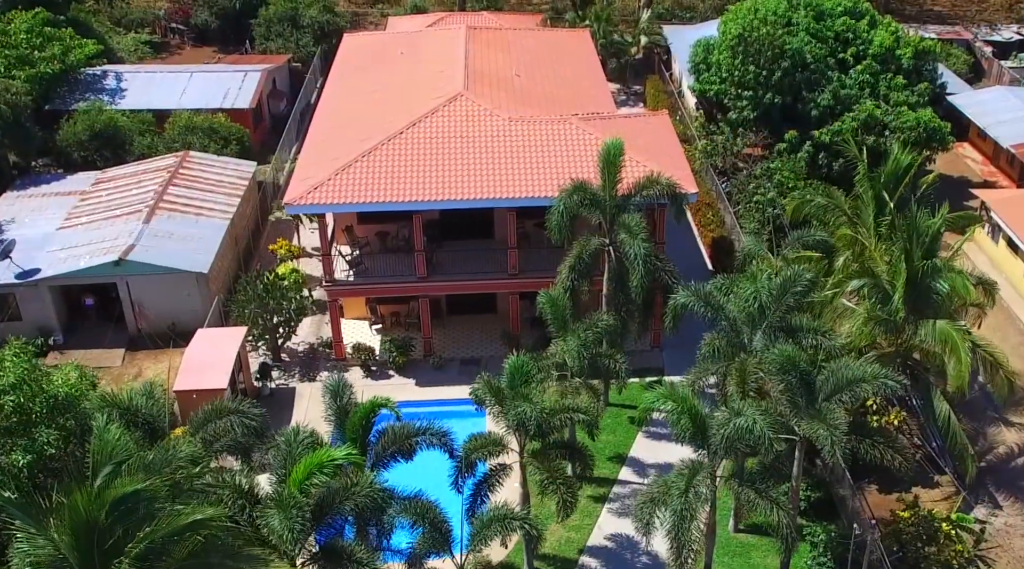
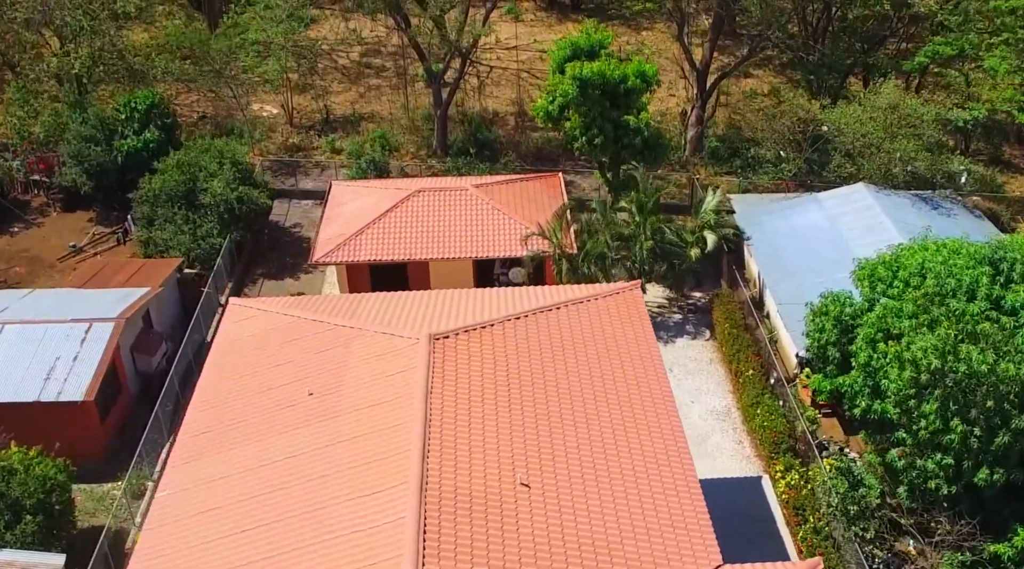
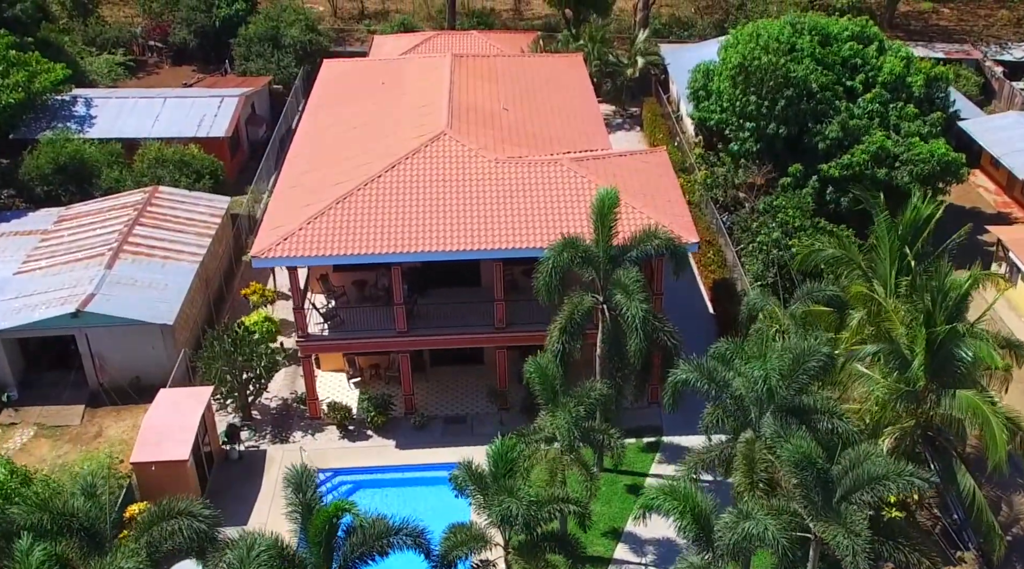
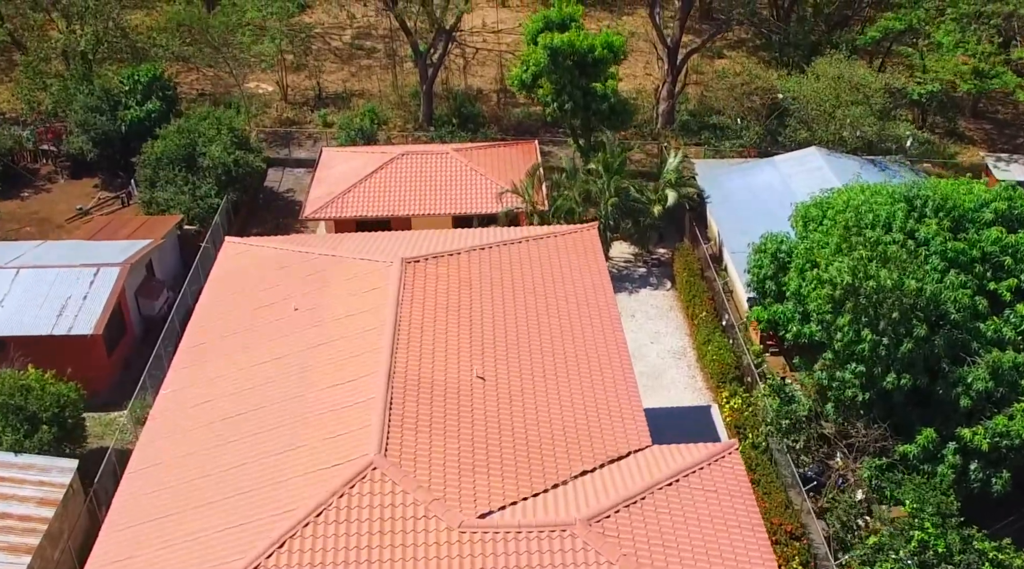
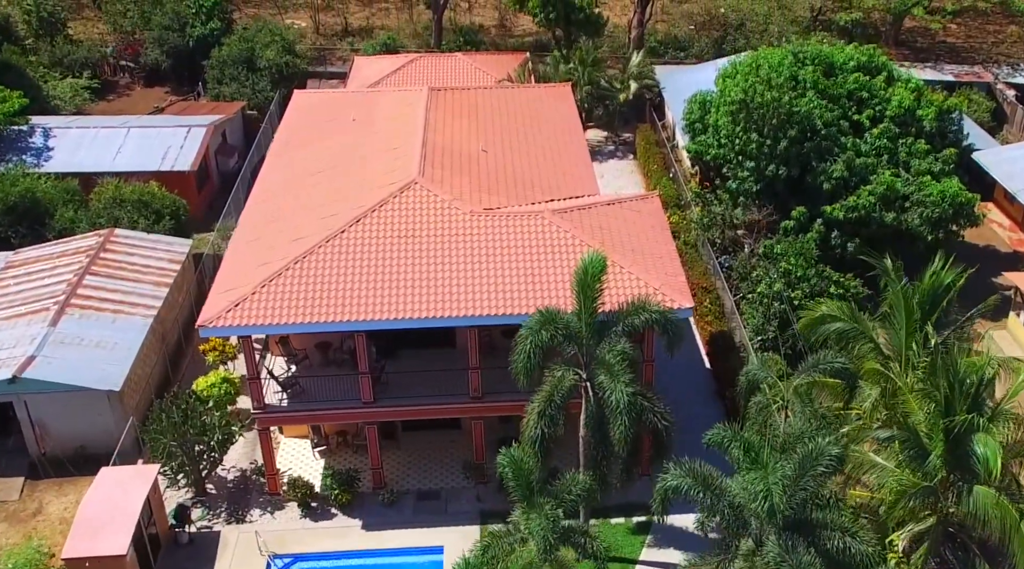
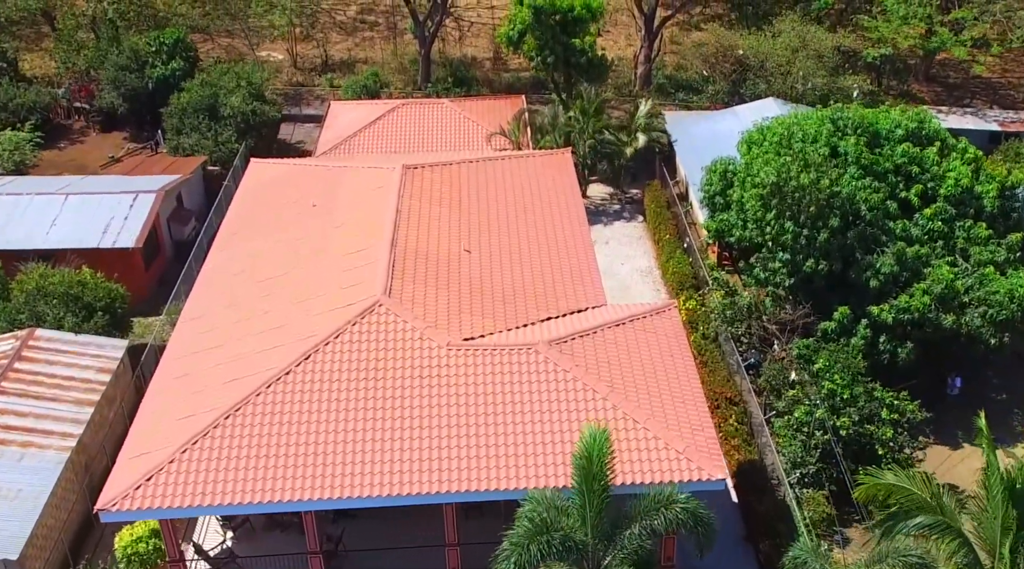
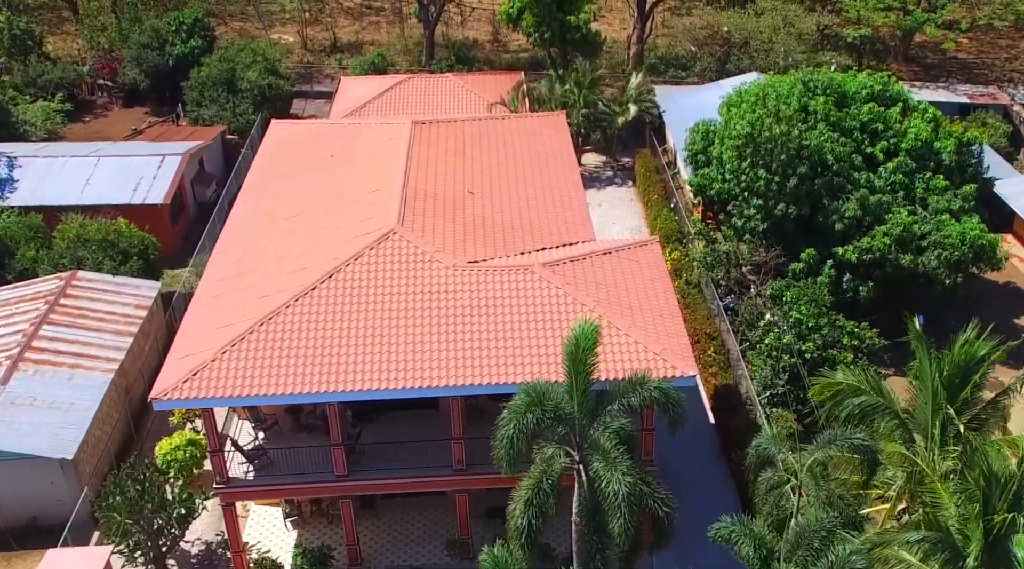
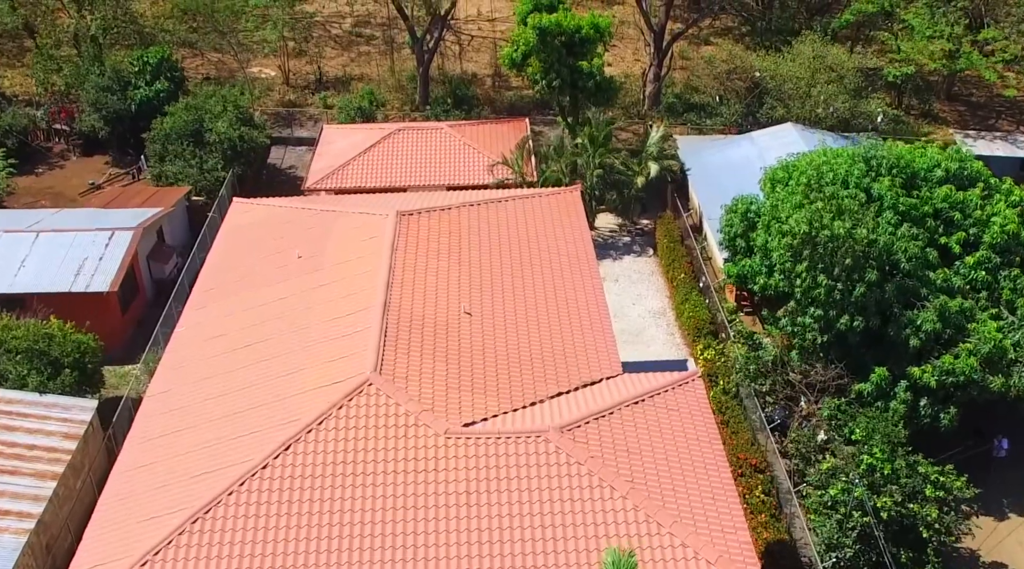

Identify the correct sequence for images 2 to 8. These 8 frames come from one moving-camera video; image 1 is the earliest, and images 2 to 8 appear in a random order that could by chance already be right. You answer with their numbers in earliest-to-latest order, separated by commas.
3, 5, 7, 6, 8, 4, 2
